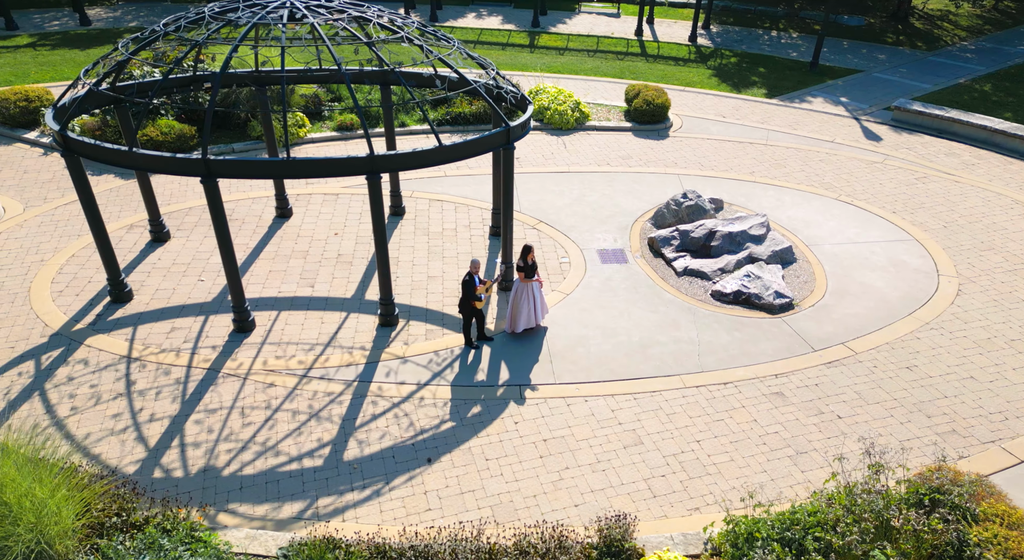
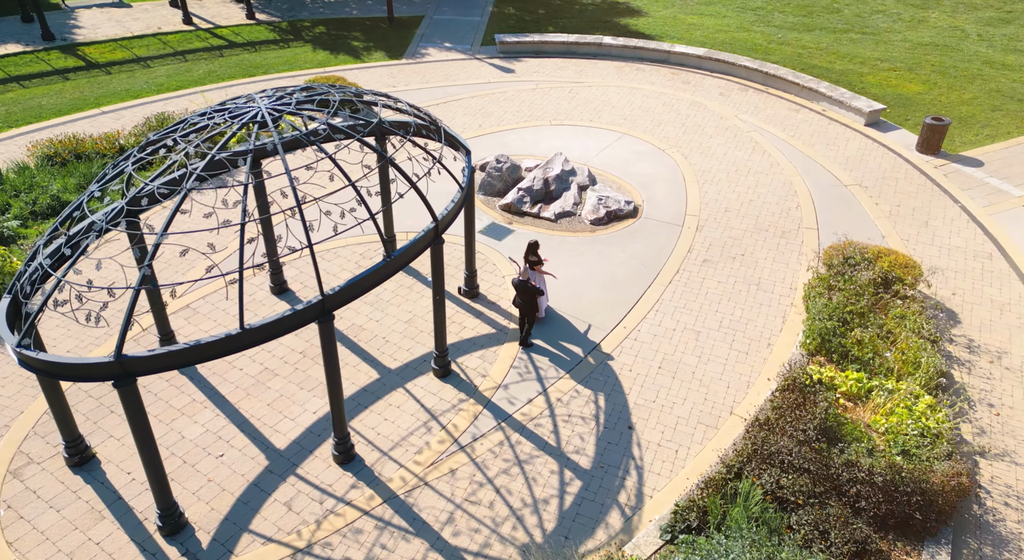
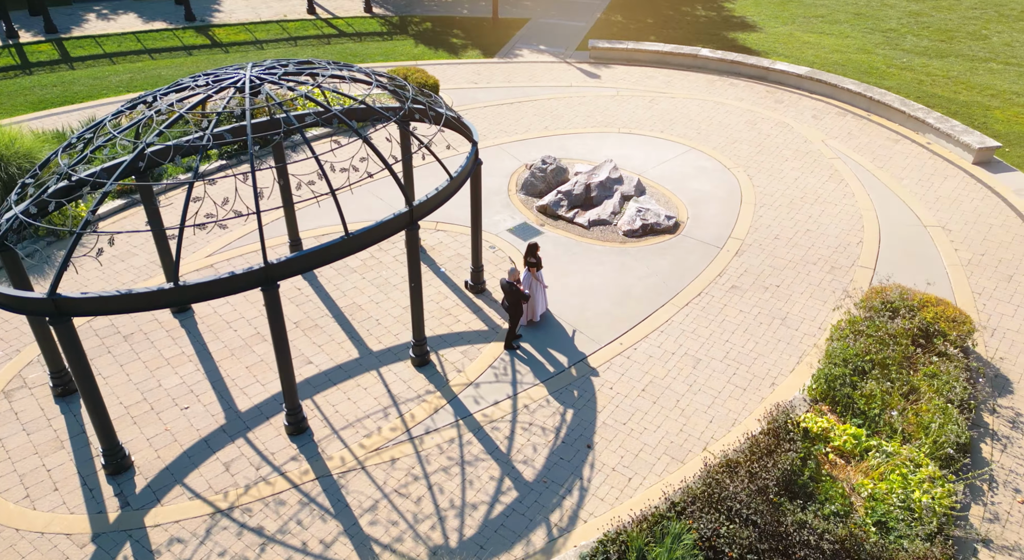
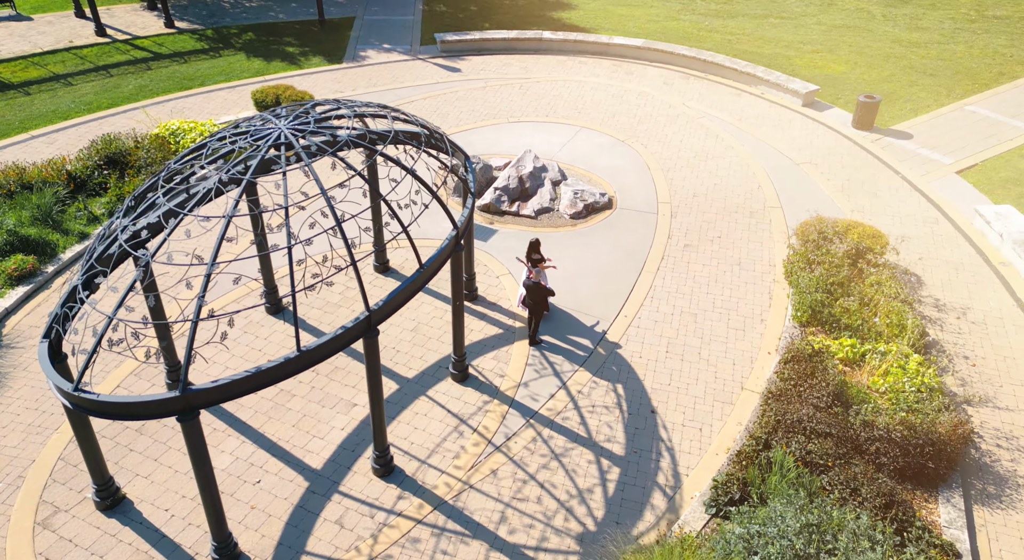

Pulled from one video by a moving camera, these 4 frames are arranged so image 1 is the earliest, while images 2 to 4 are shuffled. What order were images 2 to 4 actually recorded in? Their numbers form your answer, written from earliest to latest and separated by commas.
3, 2, 4
